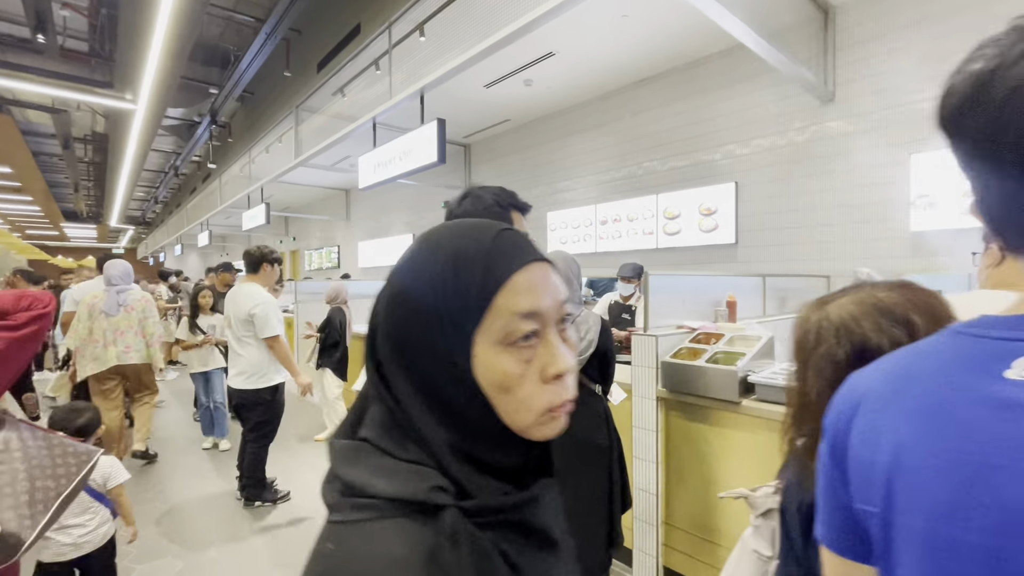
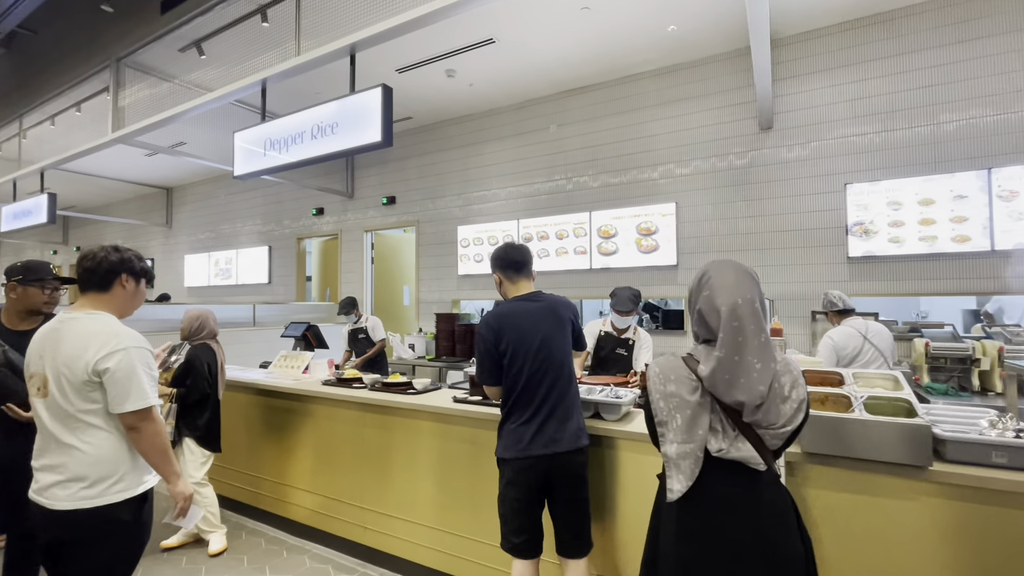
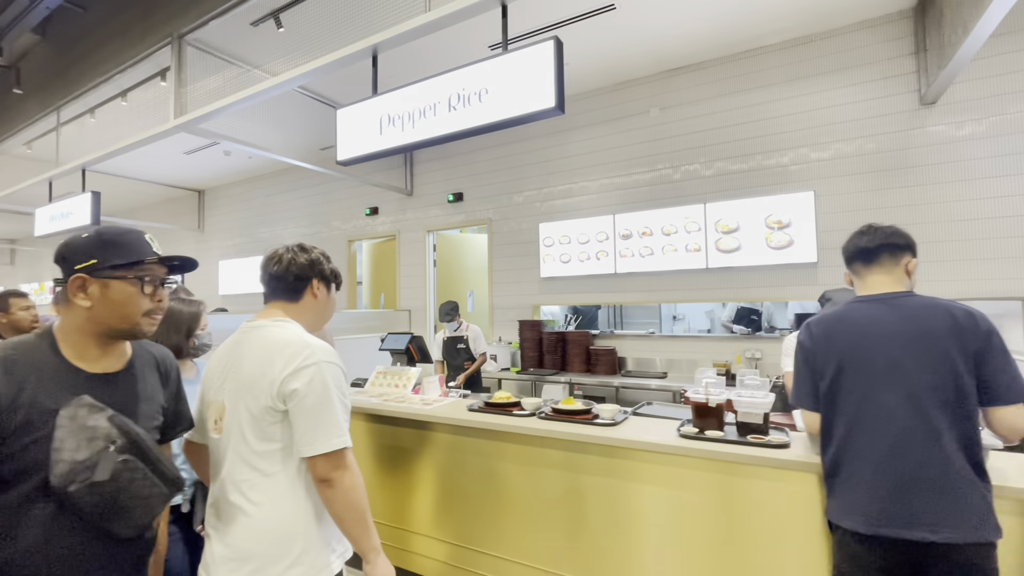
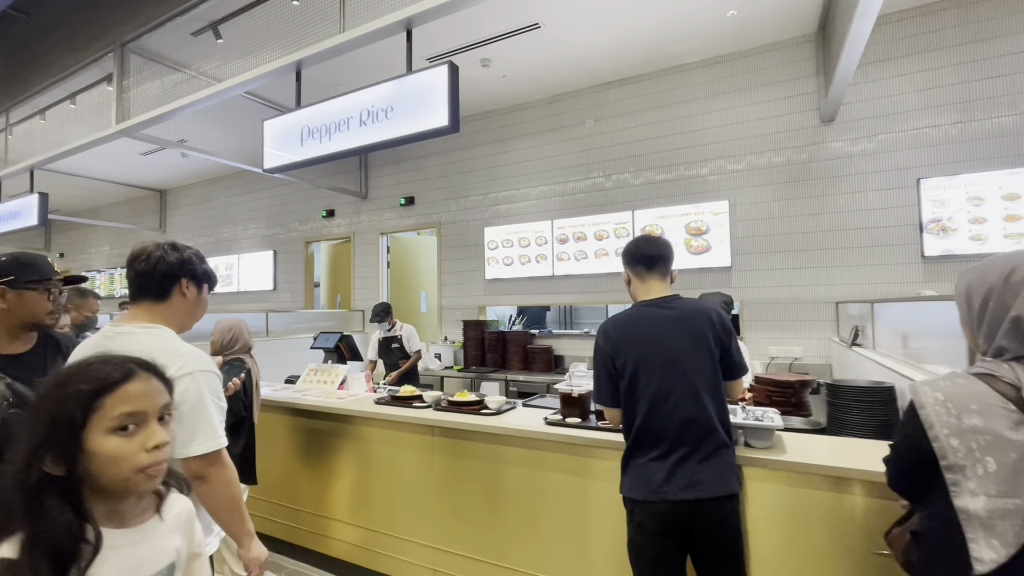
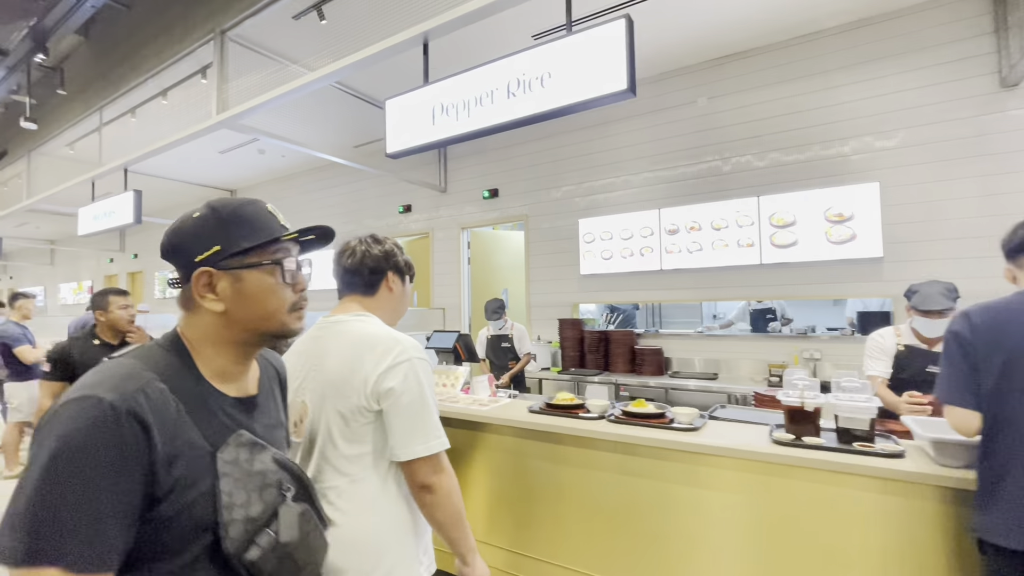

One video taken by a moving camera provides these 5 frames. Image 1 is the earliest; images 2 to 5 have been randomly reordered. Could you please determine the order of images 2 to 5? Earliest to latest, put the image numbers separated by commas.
2, 4, 3, 5
